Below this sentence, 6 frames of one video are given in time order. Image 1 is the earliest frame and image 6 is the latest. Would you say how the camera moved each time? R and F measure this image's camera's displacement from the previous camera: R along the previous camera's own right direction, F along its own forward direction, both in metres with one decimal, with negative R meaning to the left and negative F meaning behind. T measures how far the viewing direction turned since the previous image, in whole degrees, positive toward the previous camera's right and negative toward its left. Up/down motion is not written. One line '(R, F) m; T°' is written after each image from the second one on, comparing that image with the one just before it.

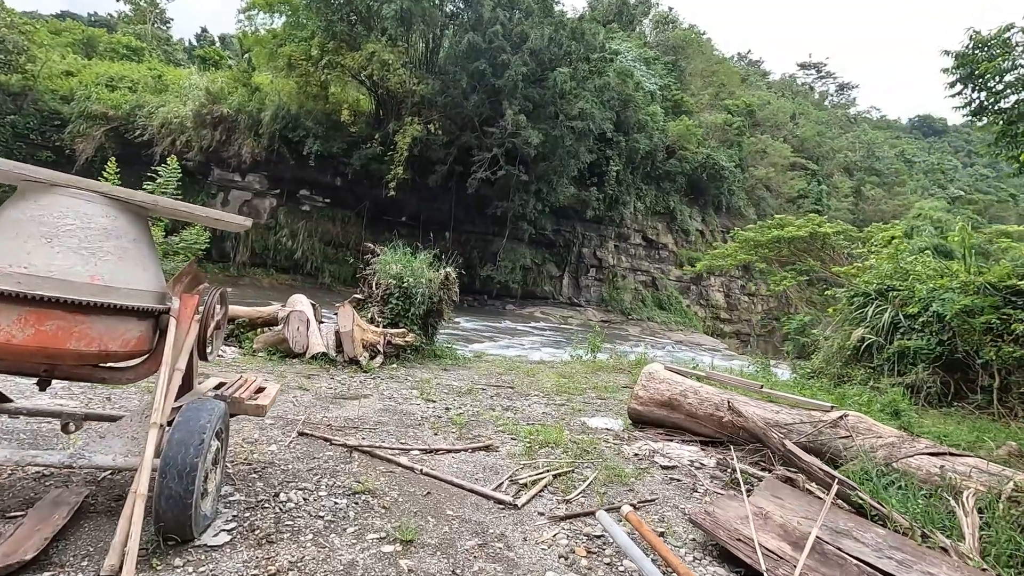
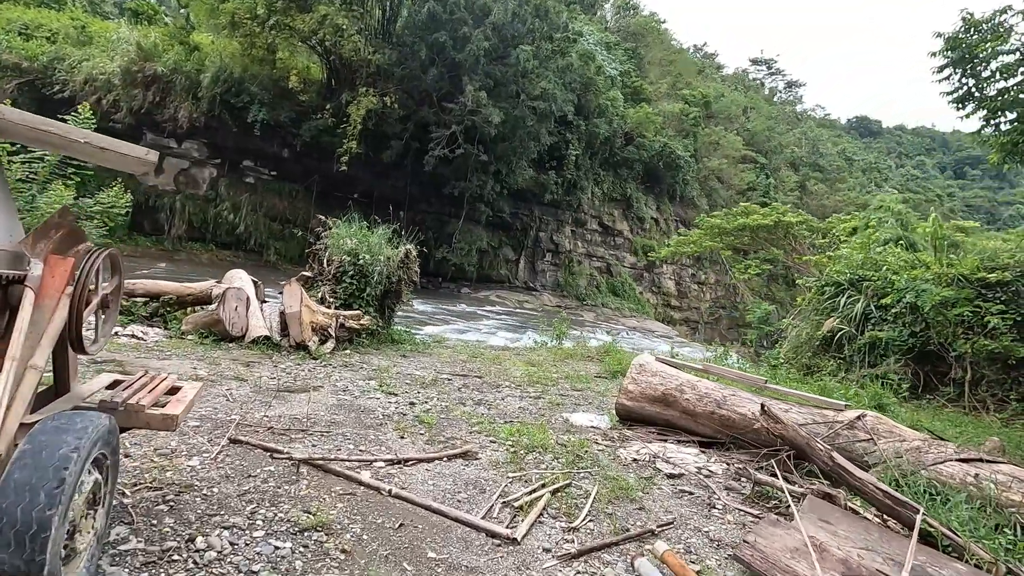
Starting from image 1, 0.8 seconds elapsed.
(-0.2, +0.6) m; +5°
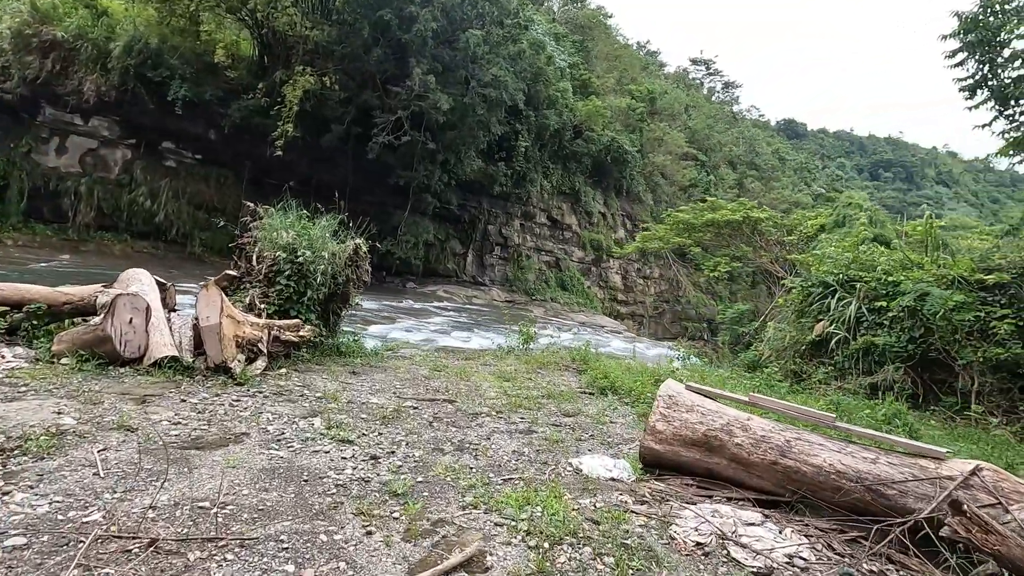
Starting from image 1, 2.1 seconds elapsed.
(-0.3, +1.0) m; +6°
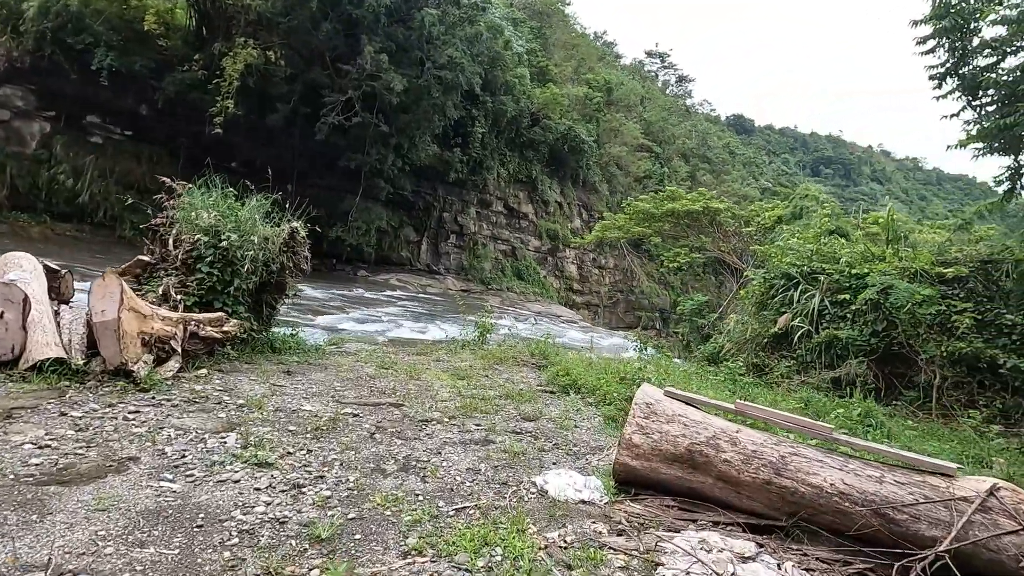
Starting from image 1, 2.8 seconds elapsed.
(0.0, +0.5) m; +5°
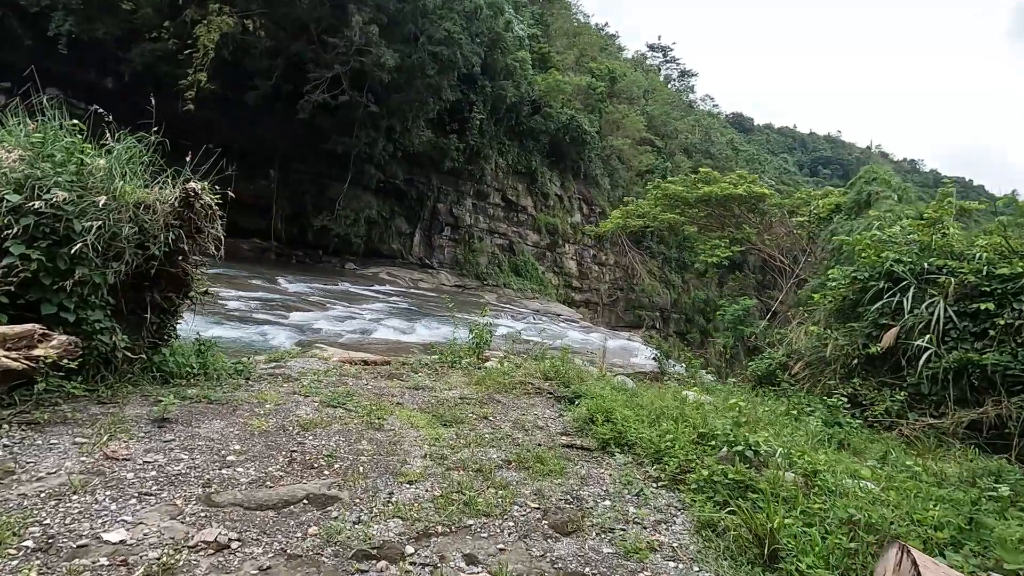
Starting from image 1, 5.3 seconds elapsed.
(-0.1, +1.9) m; +1°
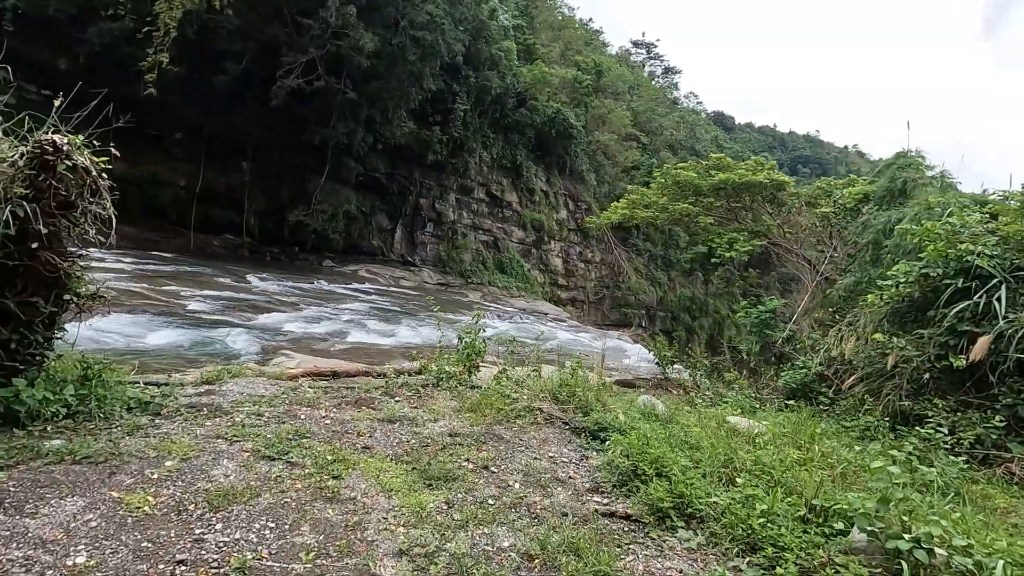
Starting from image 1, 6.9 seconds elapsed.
(-0.2, +1.1) m; +2°
